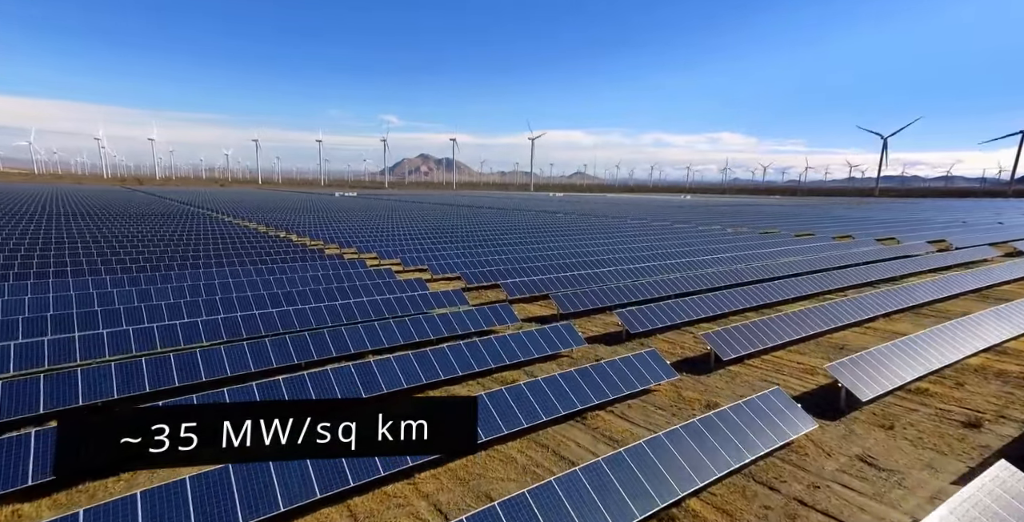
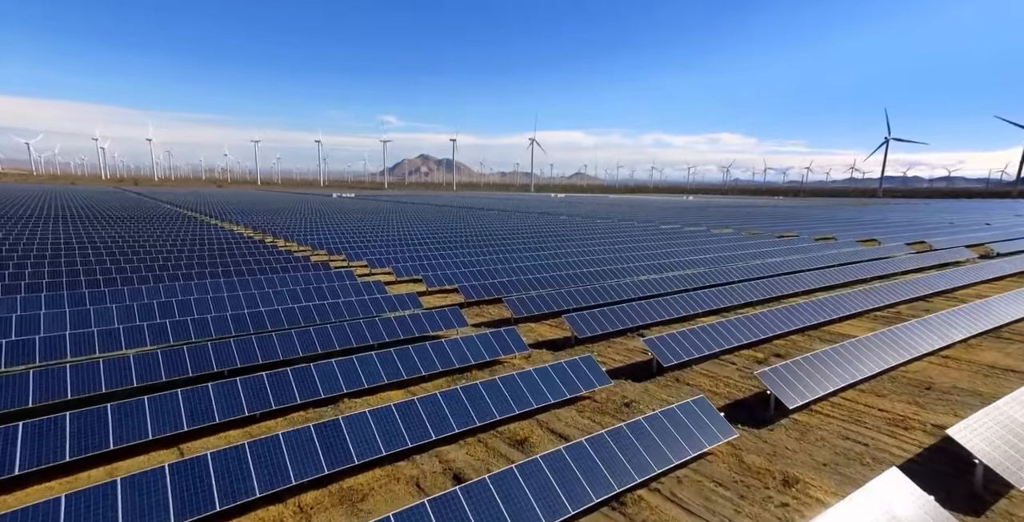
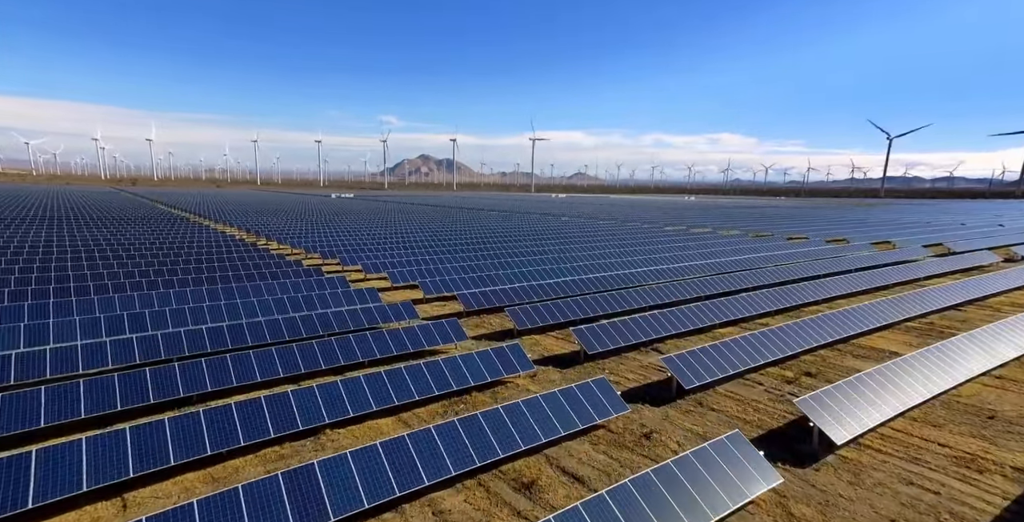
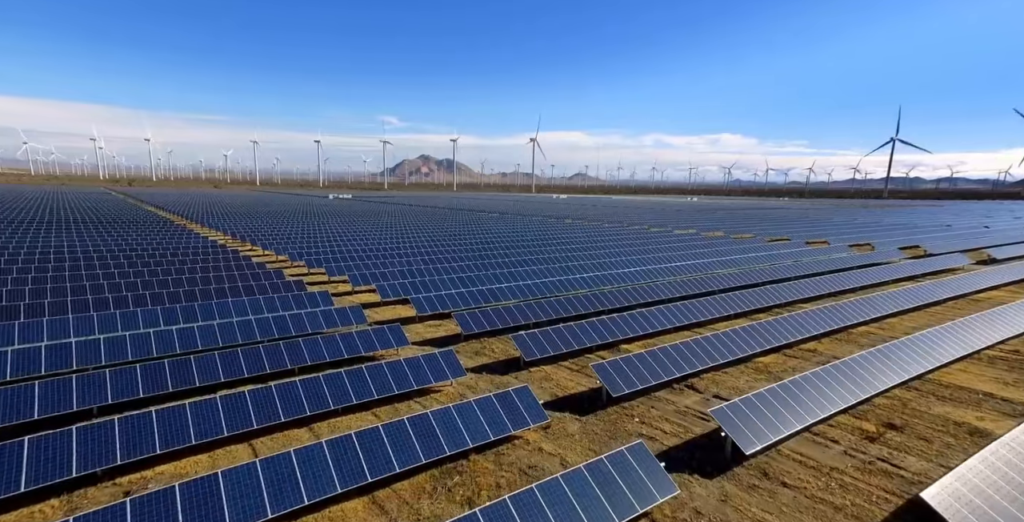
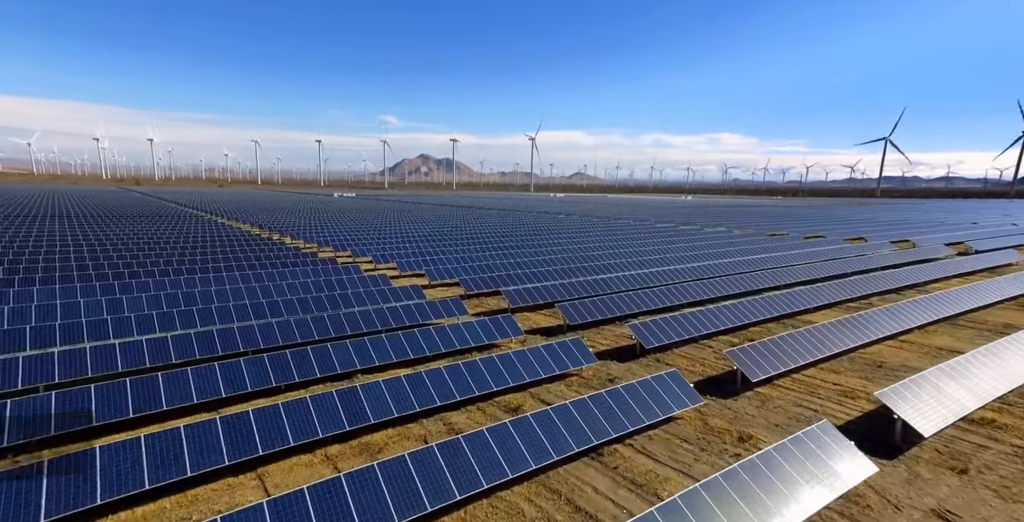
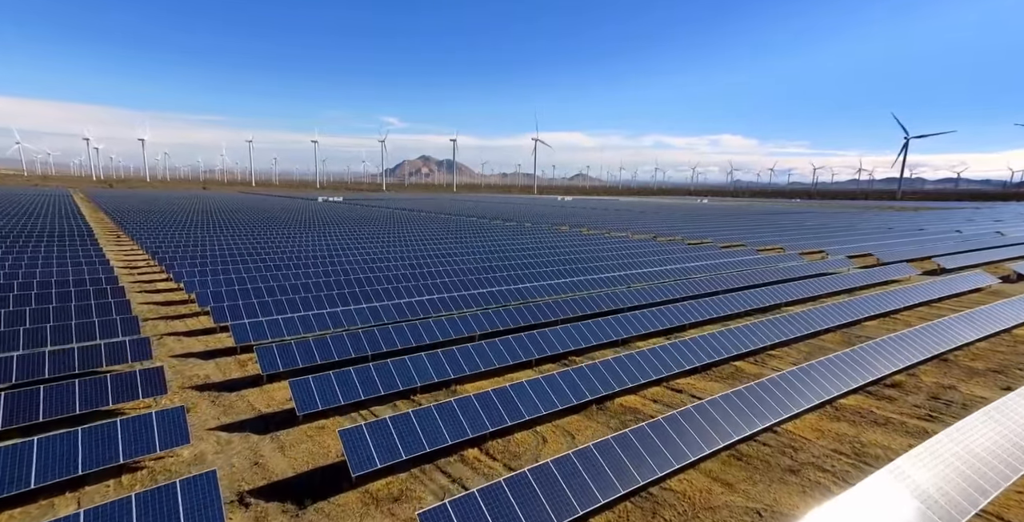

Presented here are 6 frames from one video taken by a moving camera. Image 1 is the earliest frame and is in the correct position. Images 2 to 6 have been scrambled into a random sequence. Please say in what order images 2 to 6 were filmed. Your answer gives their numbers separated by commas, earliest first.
5, 2, 3, 4, 6
